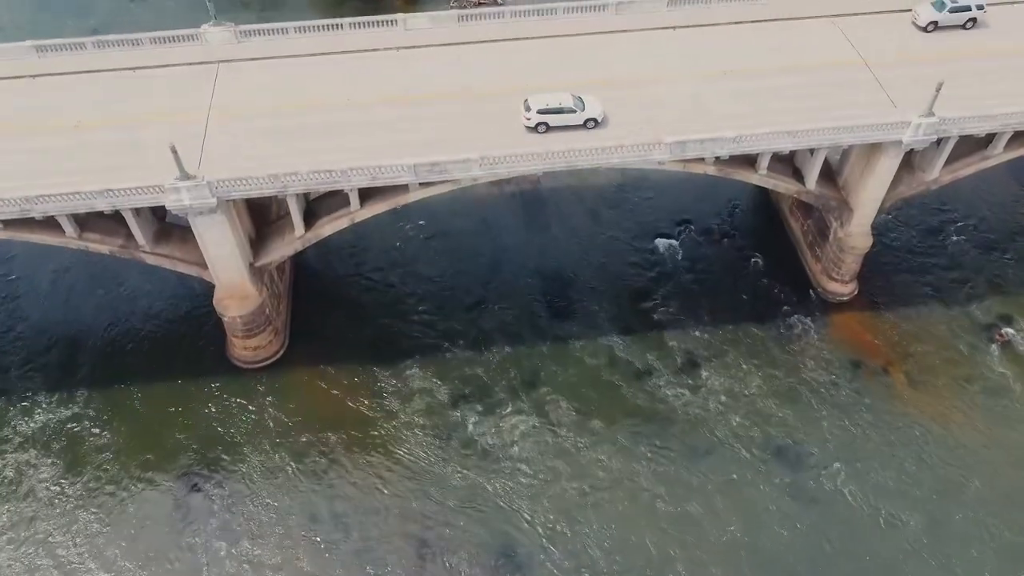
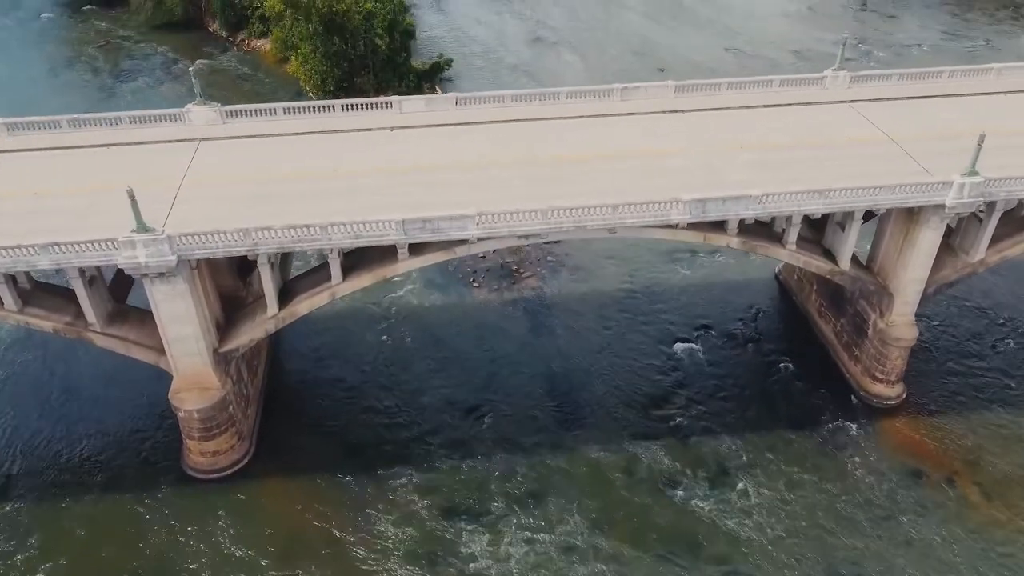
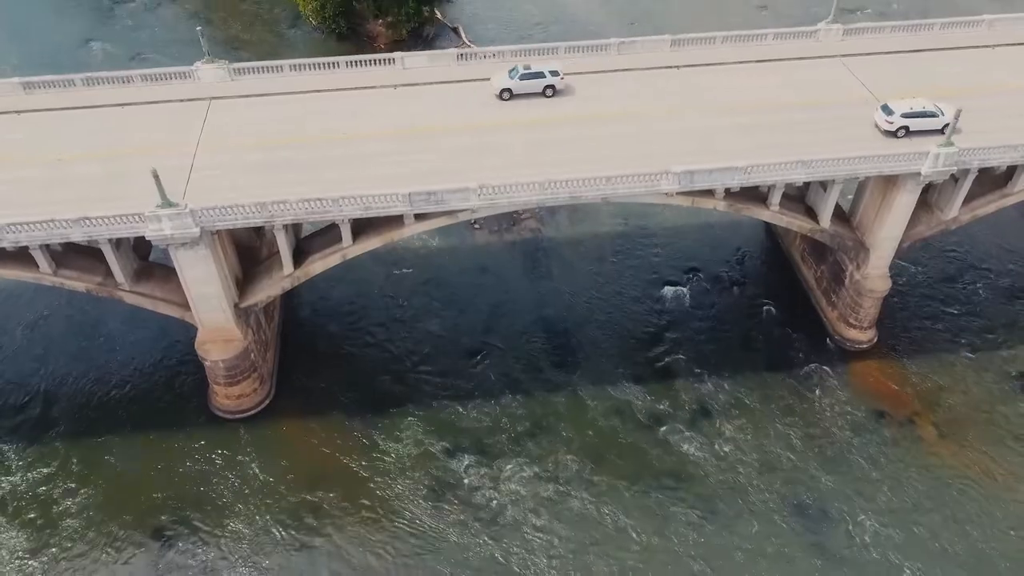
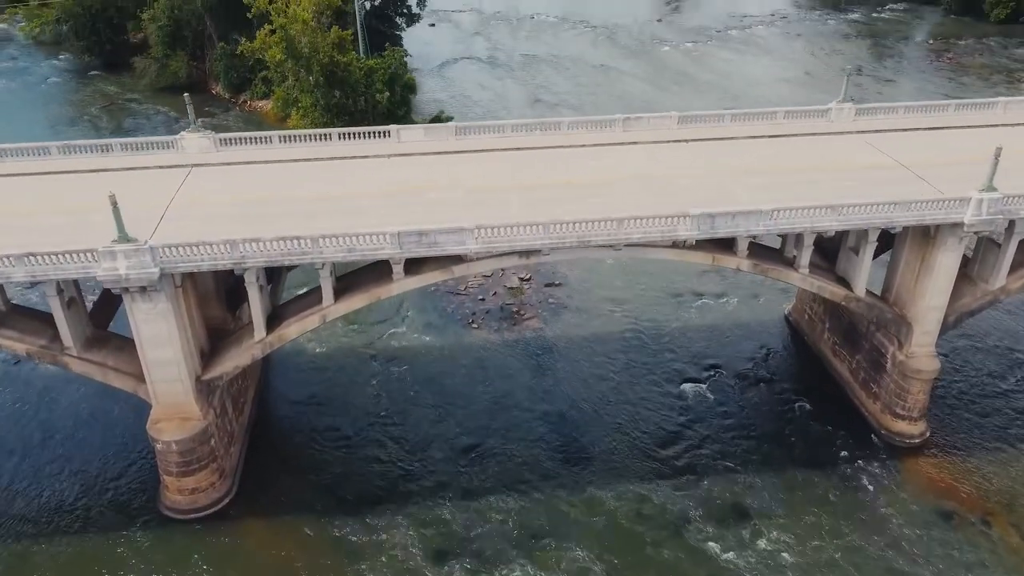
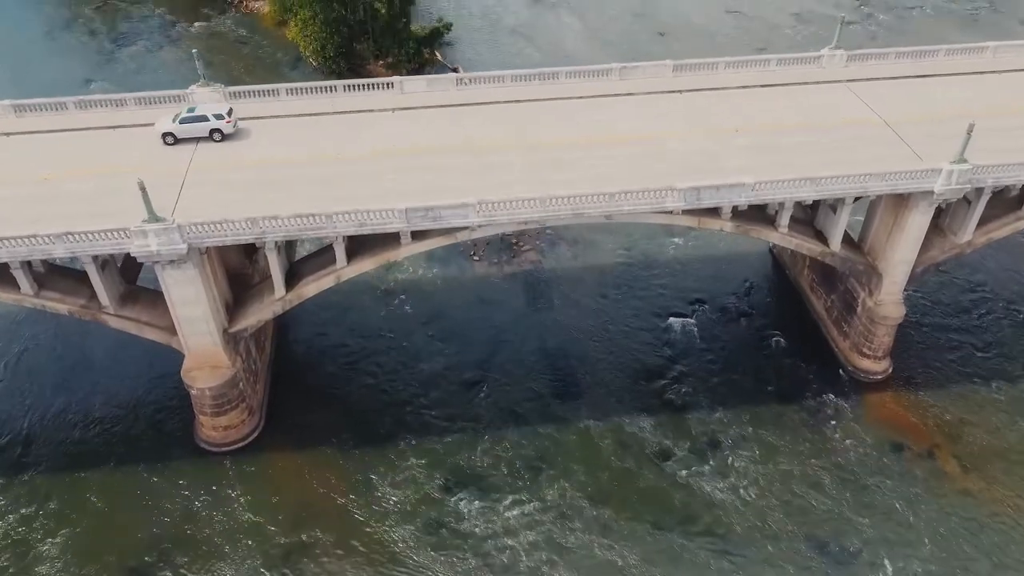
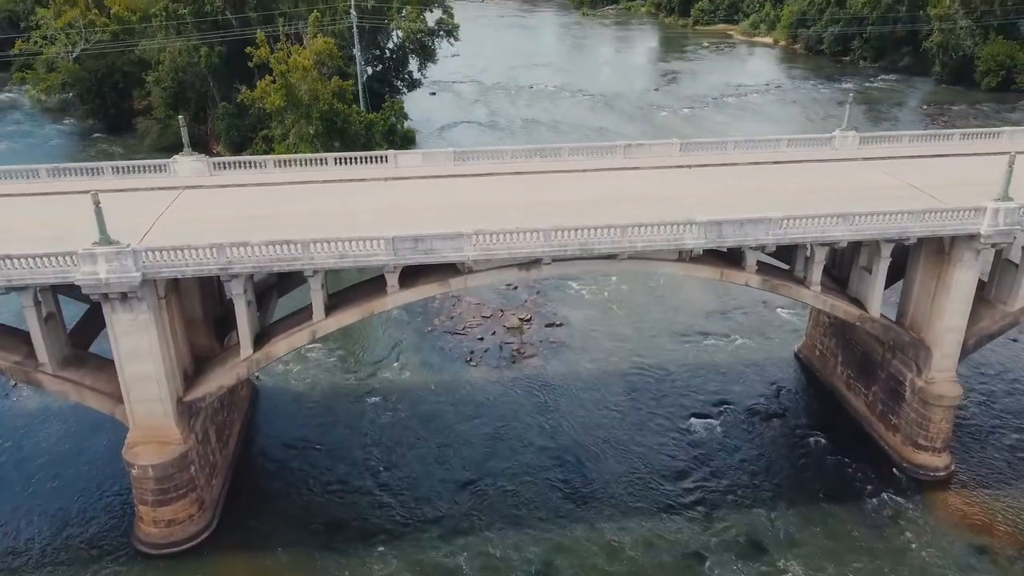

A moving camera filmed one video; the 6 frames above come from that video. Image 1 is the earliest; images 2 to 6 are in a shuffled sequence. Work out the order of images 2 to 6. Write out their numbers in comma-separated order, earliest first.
3, 5, 2, 4, 6
